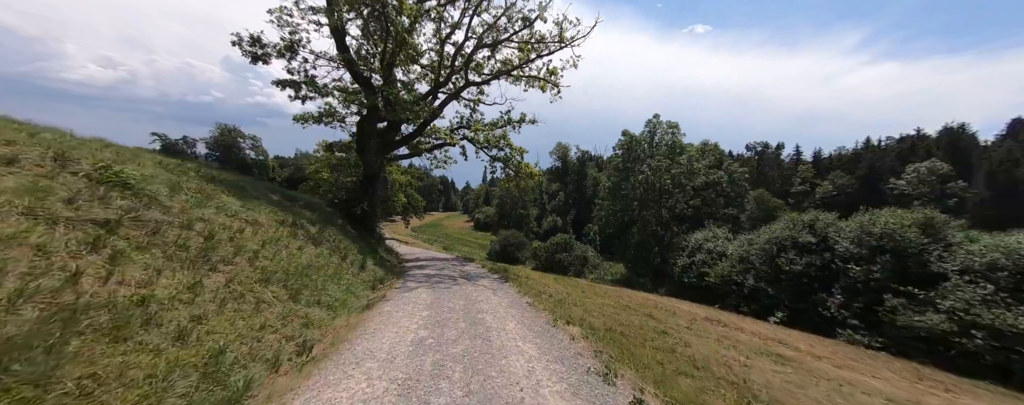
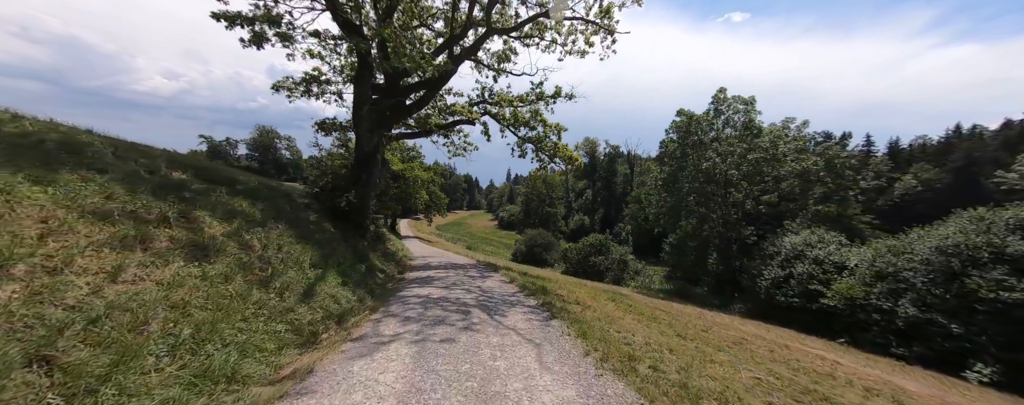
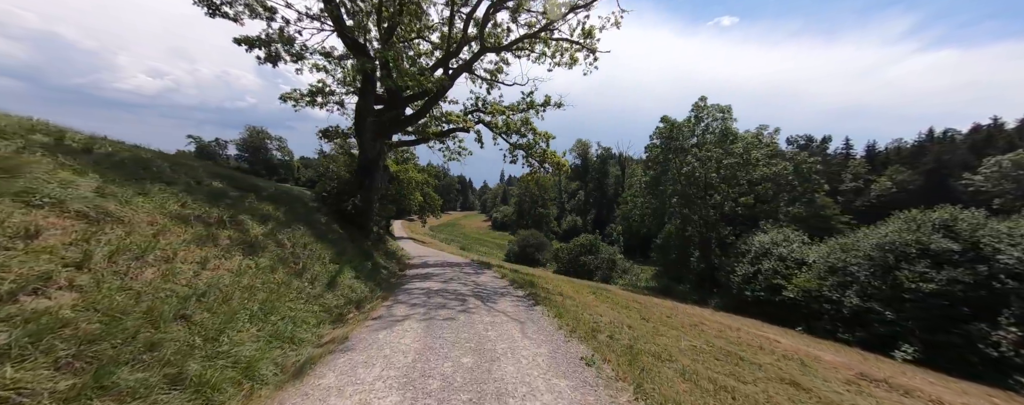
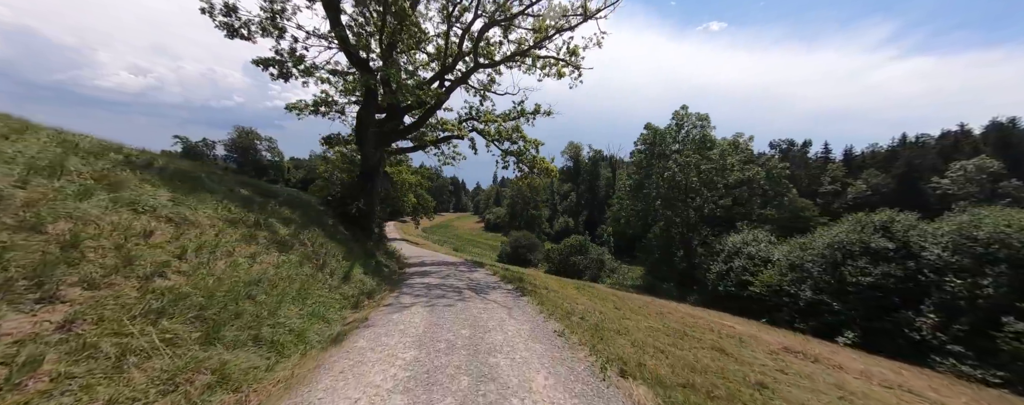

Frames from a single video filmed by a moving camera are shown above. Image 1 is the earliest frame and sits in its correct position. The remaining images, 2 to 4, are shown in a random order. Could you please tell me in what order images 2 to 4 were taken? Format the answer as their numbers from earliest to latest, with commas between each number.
4, 3, 2
